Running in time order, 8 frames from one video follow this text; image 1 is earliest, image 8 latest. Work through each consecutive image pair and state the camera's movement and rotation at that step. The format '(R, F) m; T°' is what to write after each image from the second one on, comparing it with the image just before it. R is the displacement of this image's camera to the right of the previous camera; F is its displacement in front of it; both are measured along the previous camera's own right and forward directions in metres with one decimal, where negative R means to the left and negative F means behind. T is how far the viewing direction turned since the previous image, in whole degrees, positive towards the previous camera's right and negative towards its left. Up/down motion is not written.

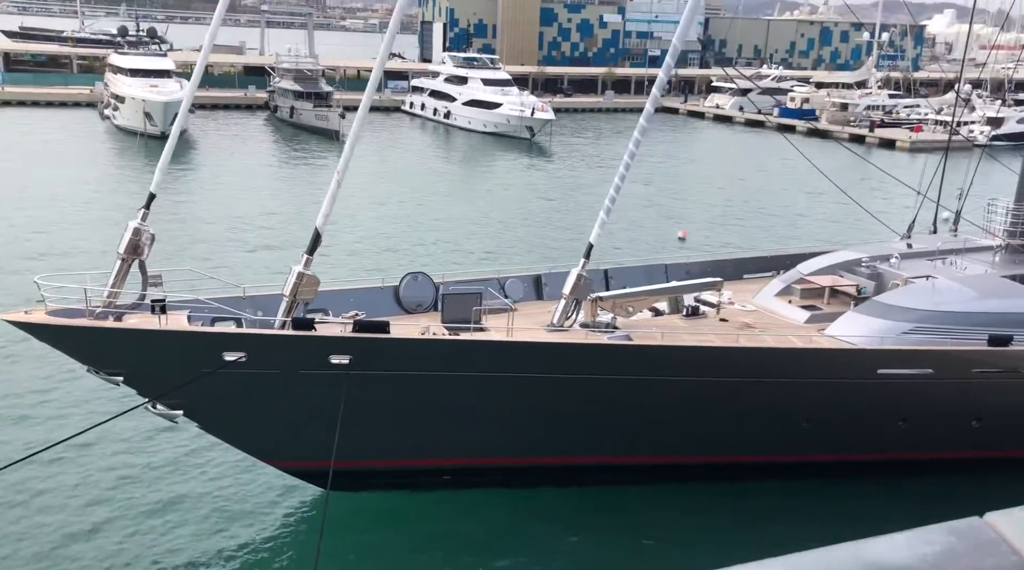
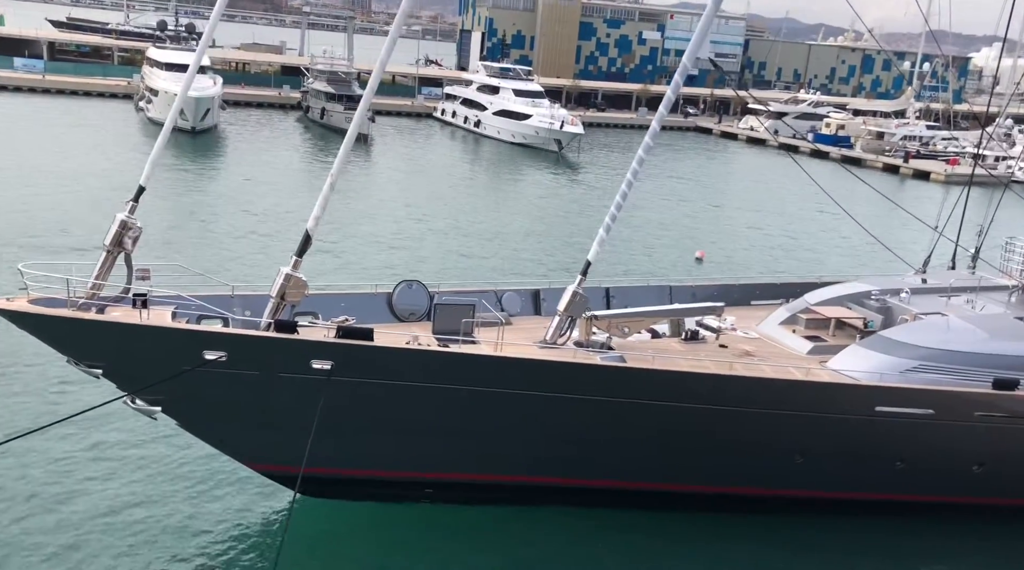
(+0.3, +0.2) m; -1°
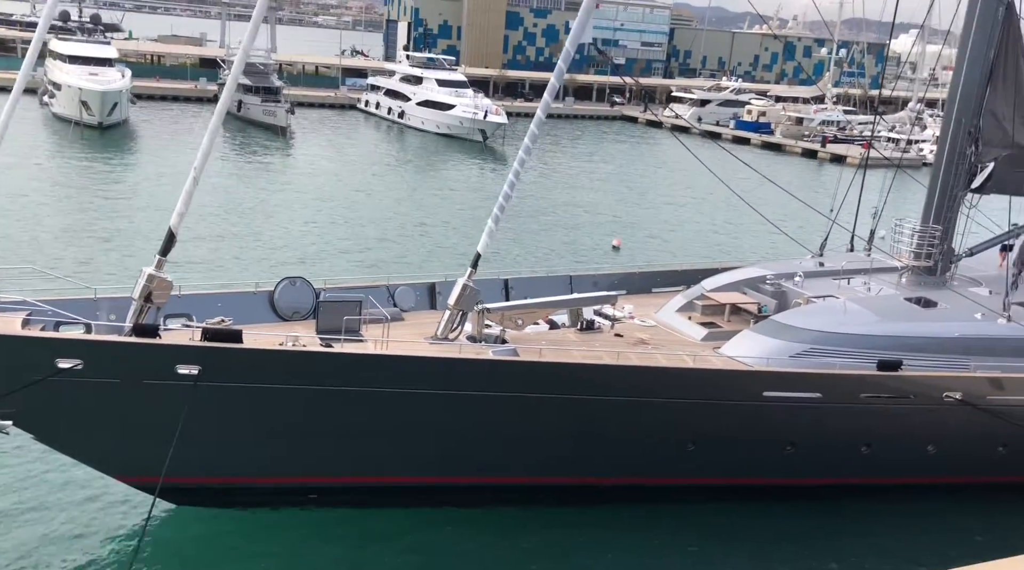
(+0.5, +0.2) m; +4°
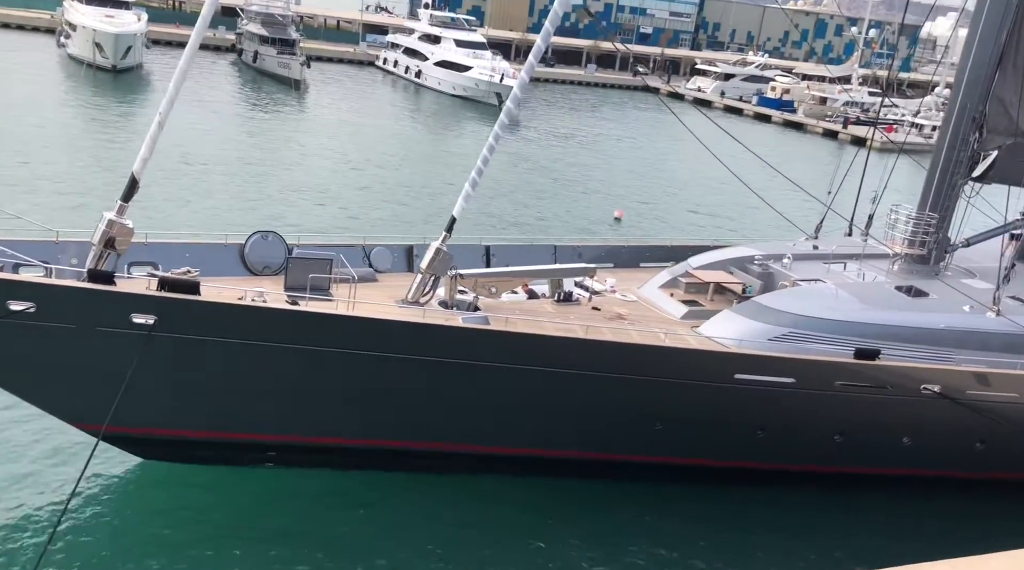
(+0.4, +0.2) m; -1°
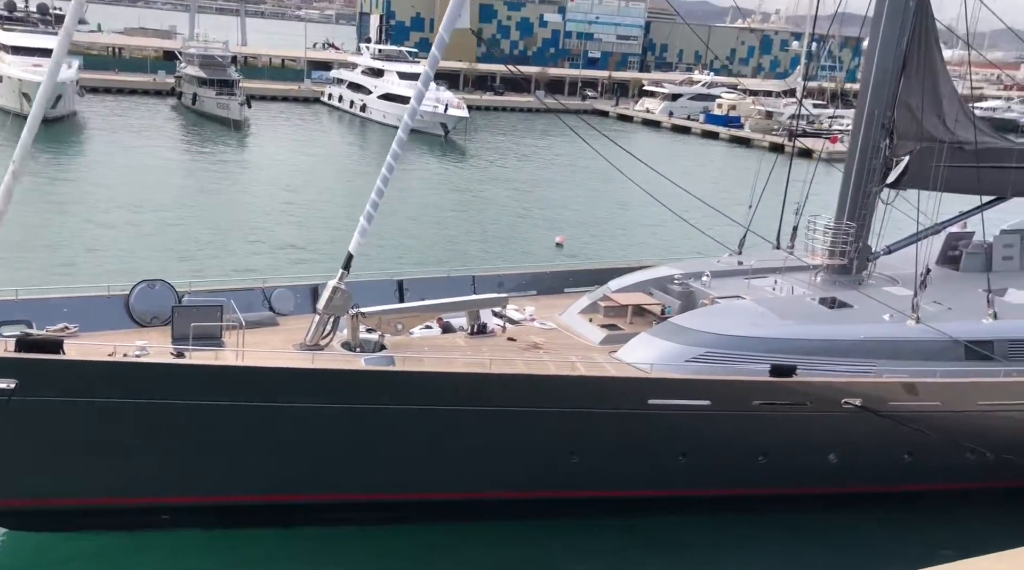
(+0.6, +0.4) m; +2°
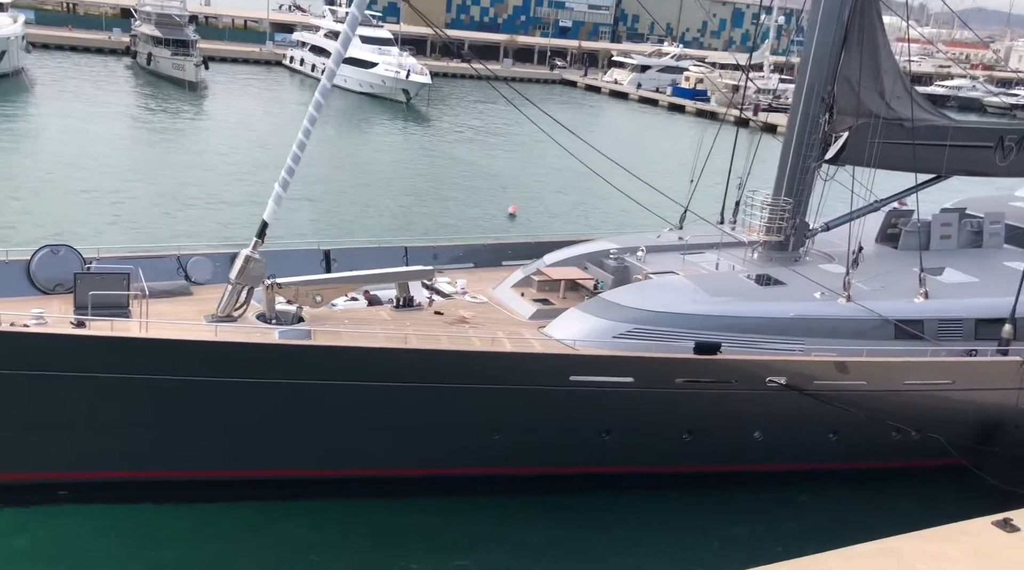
(+0.5, +0.3) m; +2°
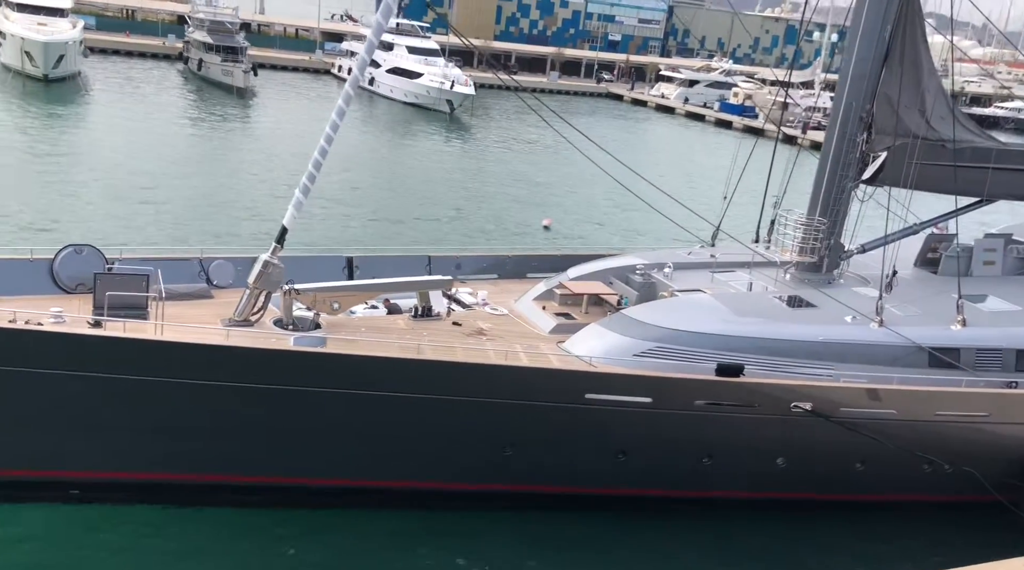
(+0.2, +0.2) m; -2°
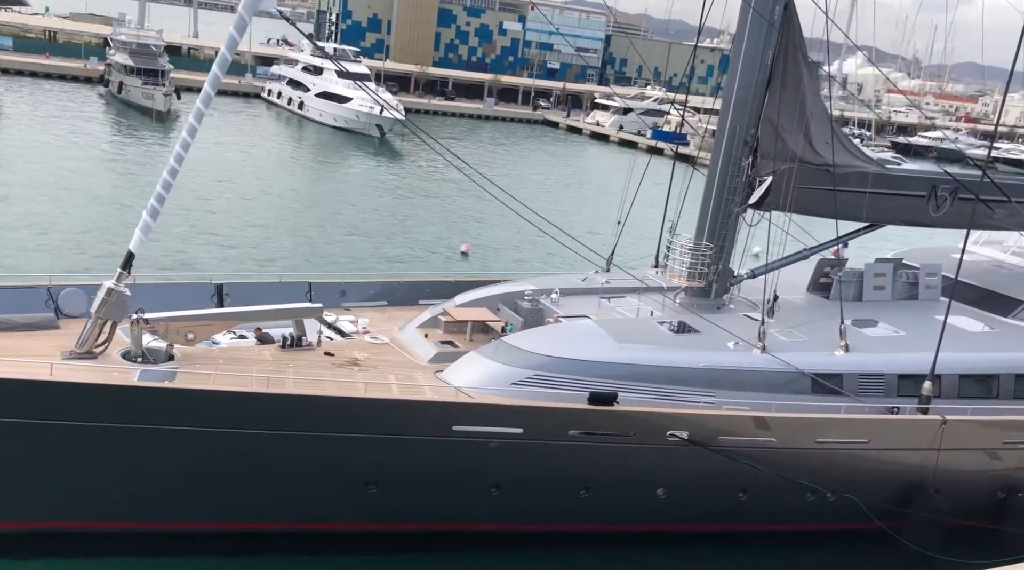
(+0.7, +0.4) m; +3°
